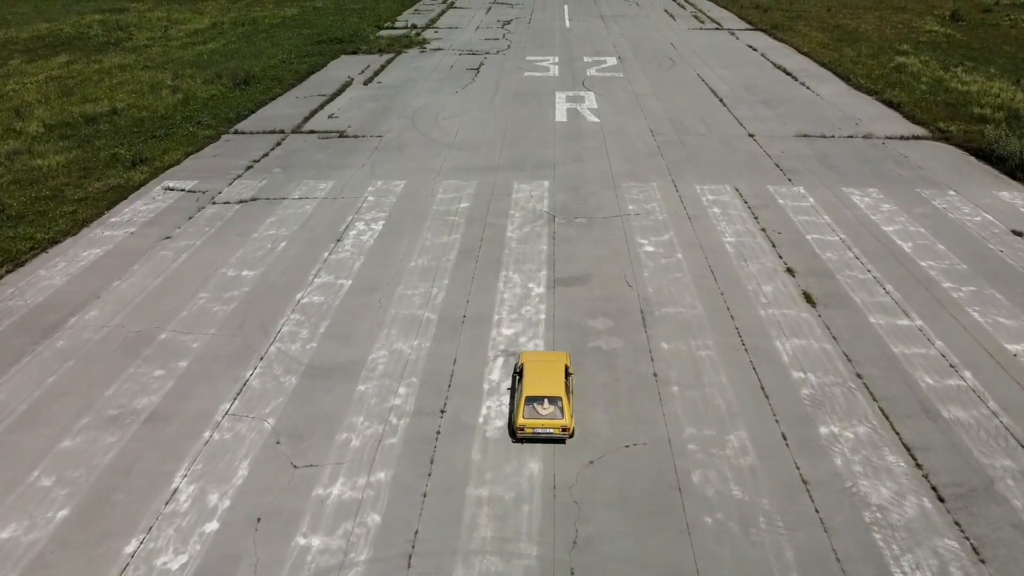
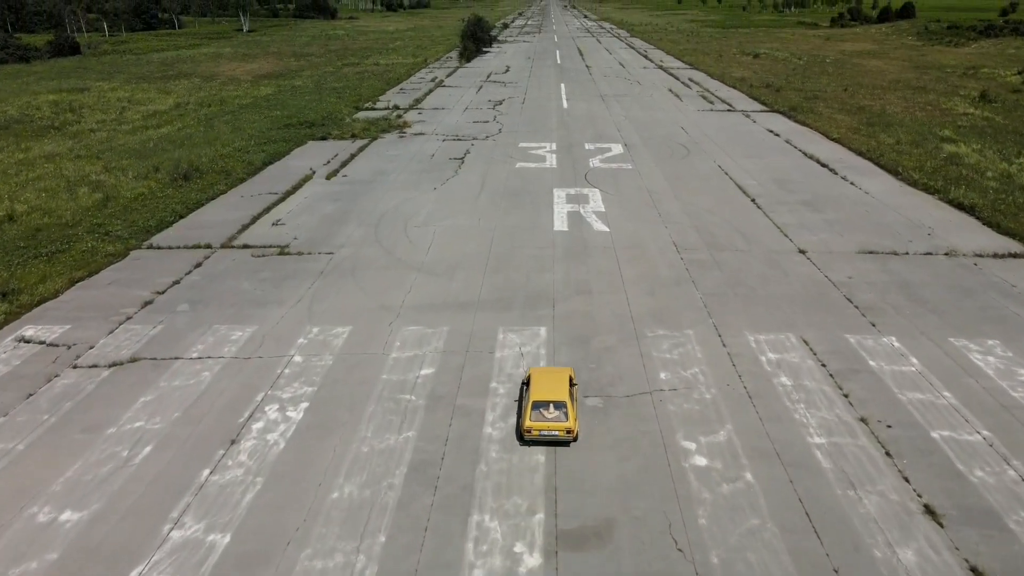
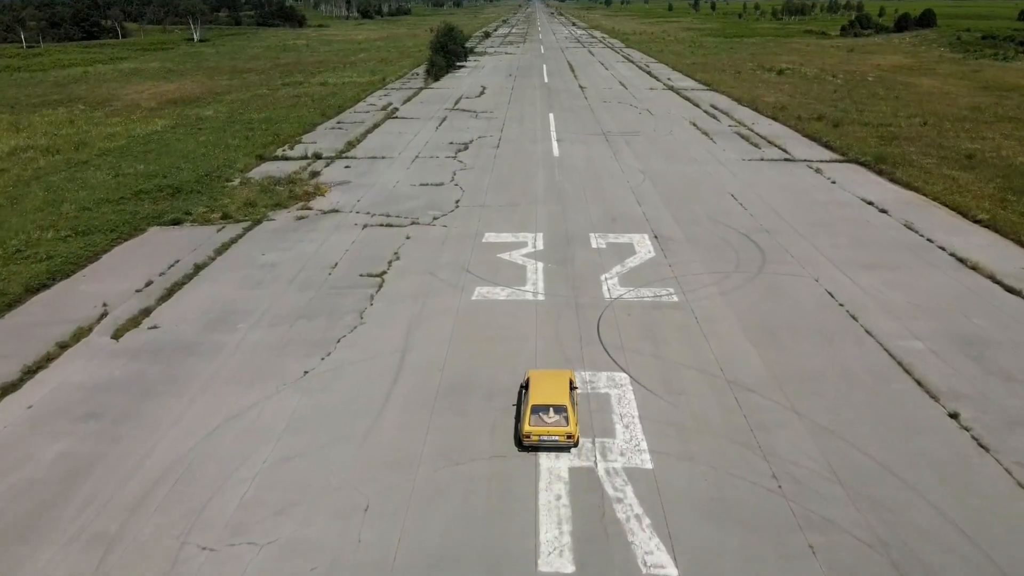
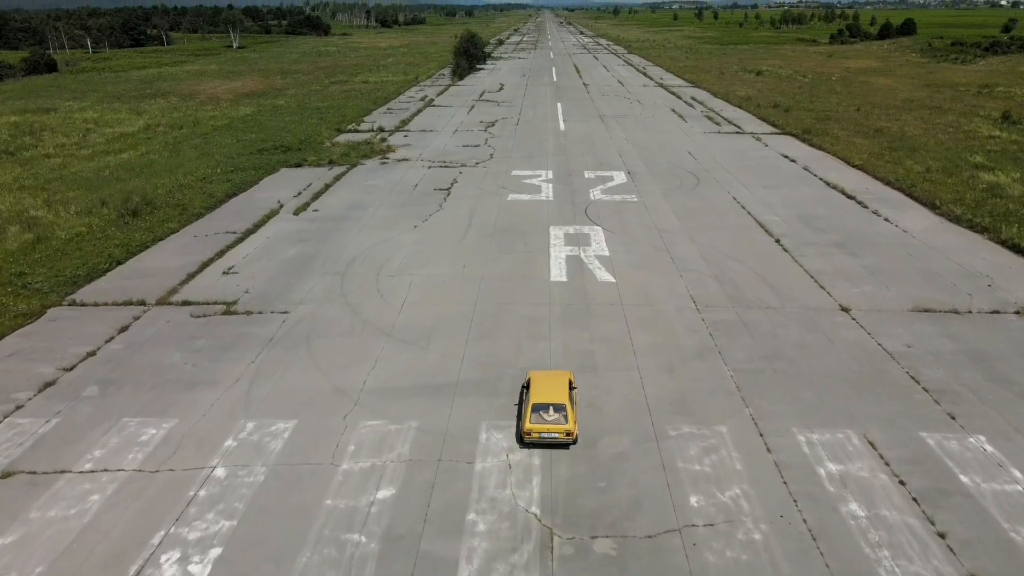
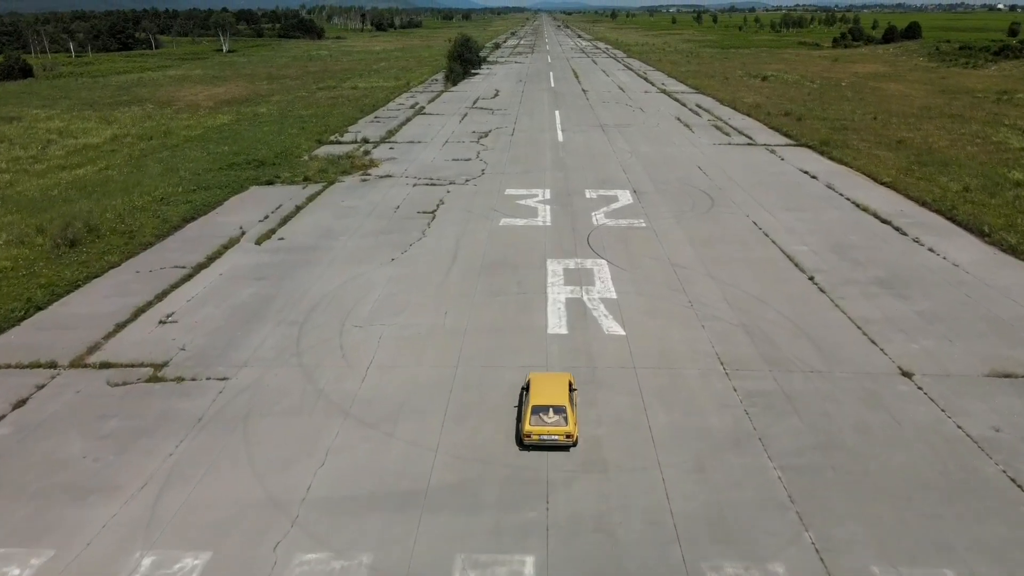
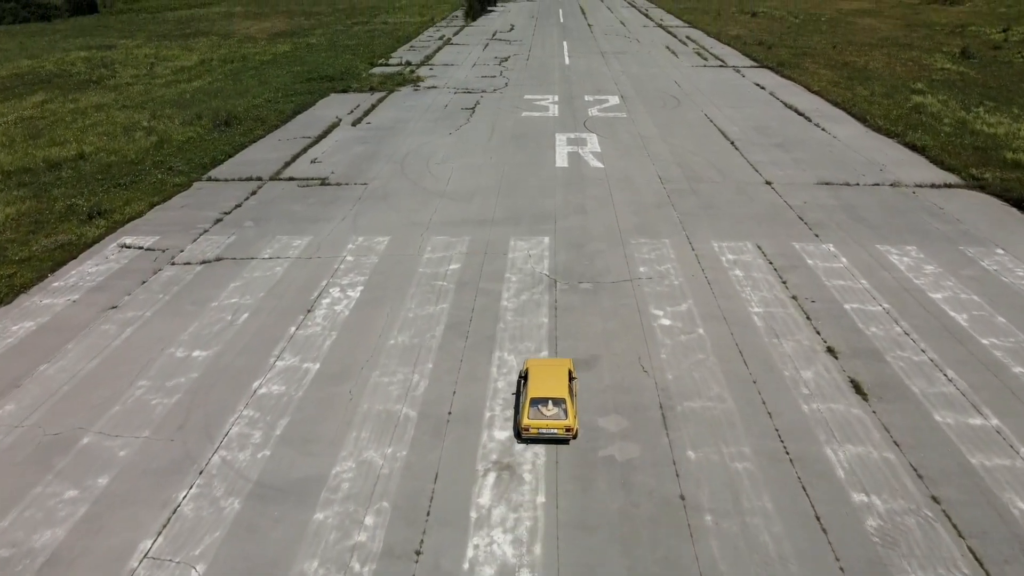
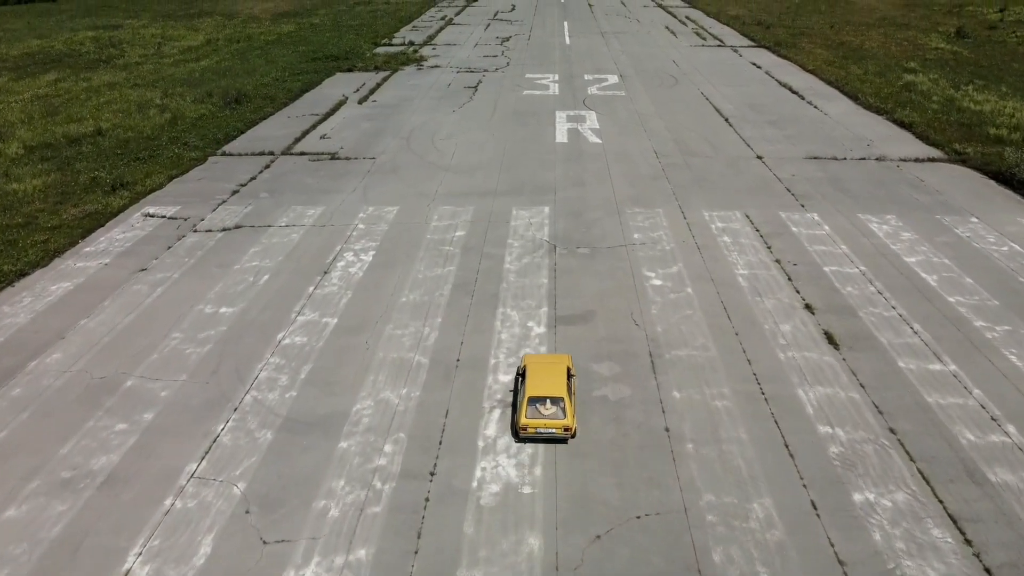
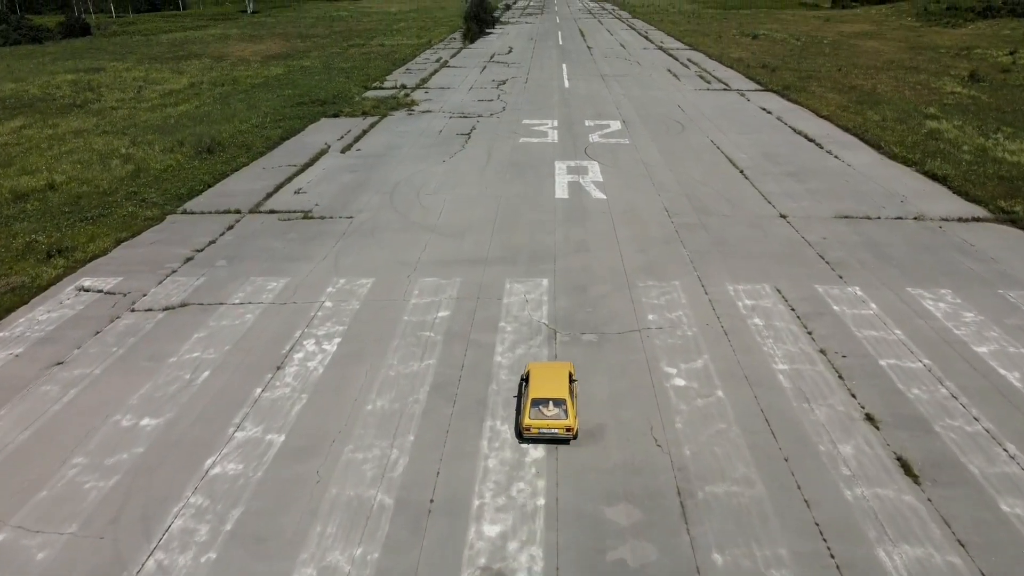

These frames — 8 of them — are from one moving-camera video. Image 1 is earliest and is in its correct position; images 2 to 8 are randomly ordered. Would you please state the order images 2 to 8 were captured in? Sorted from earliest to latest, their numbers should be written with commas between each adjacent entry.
7, 6, 8, 2, 4, 5, 3
